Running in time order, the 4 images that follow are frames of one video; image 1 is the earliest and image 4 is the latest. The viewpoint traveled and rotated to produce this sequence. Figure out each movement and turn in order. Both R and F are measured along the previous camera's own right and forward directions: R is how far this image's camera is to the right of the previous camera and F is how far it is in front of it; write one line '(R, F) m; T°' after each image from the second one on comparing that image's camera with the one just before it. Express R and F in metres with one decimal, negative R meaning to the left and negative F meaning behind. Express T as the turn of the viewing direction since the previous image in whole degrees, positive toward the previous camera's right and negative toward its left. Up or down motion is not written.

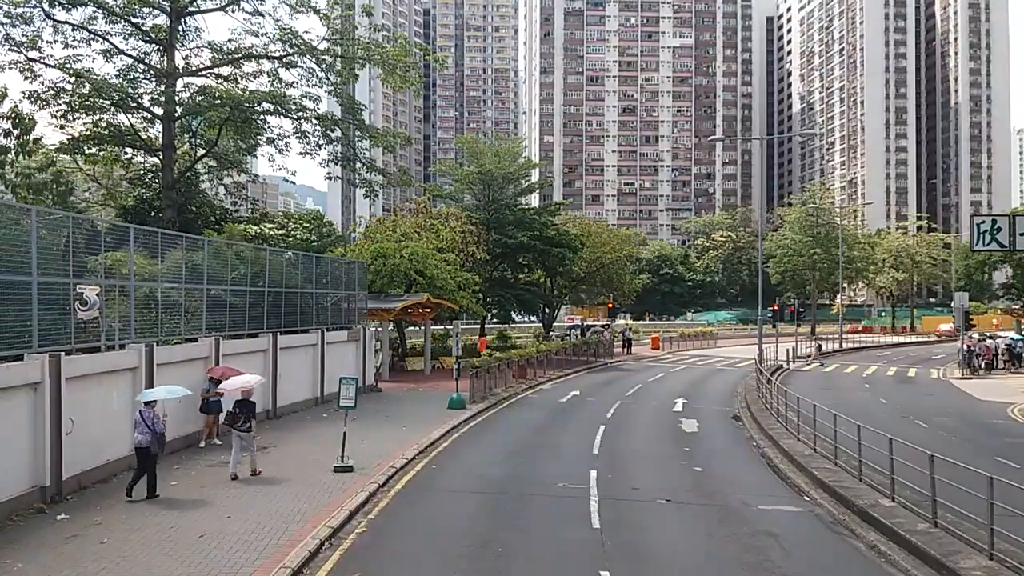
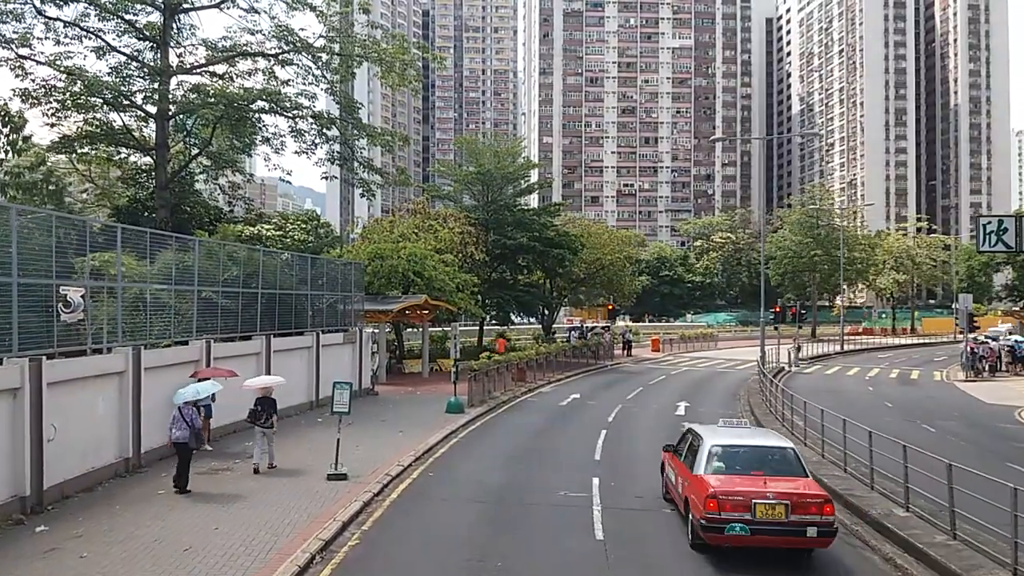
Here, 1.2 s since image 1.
(0.0, +0.5) m; 0°
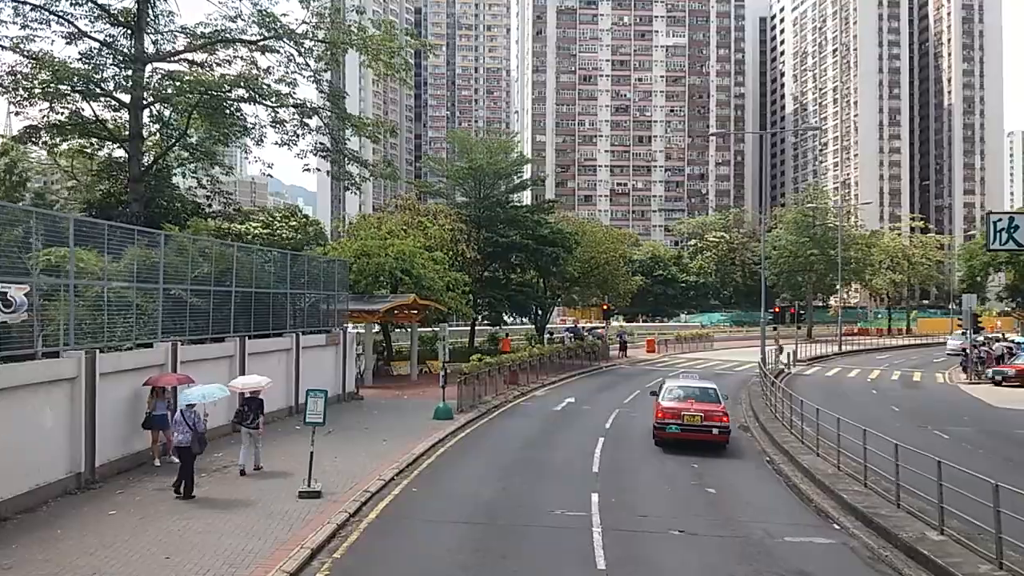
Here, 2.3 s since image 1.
(0.0, +1.2) m; 0°
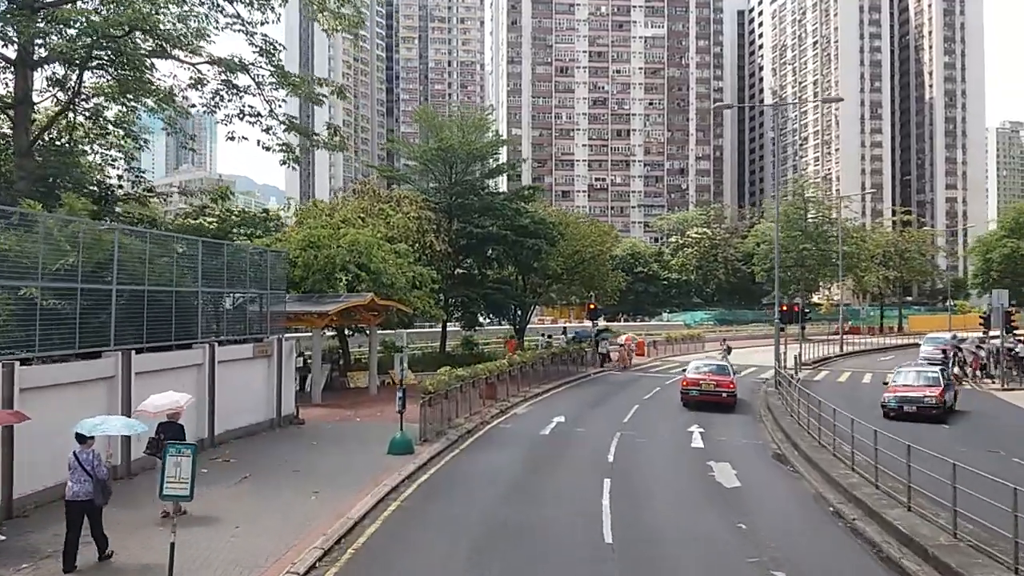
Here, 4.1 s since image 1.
(0.0, +4.5) m; +2°
